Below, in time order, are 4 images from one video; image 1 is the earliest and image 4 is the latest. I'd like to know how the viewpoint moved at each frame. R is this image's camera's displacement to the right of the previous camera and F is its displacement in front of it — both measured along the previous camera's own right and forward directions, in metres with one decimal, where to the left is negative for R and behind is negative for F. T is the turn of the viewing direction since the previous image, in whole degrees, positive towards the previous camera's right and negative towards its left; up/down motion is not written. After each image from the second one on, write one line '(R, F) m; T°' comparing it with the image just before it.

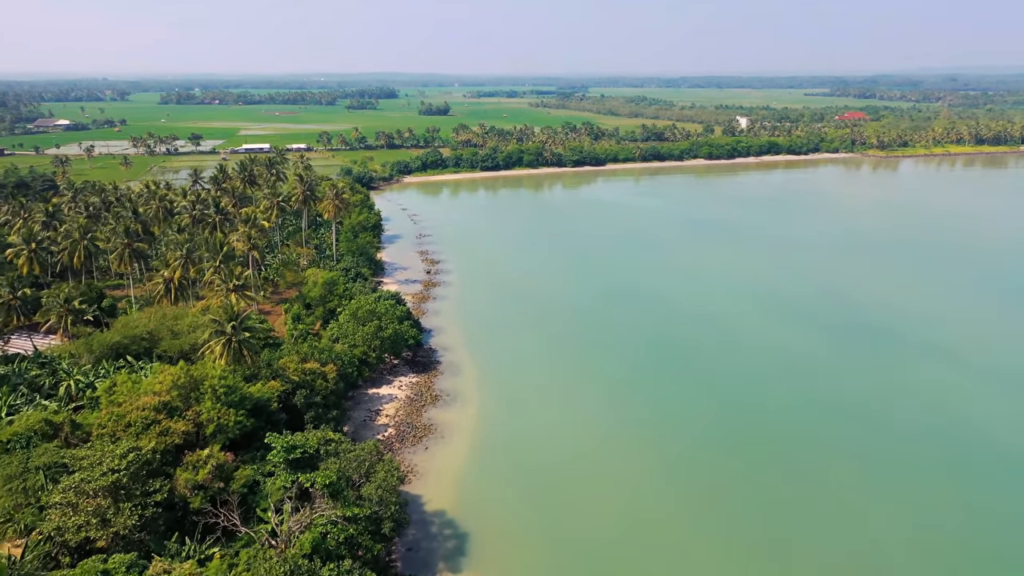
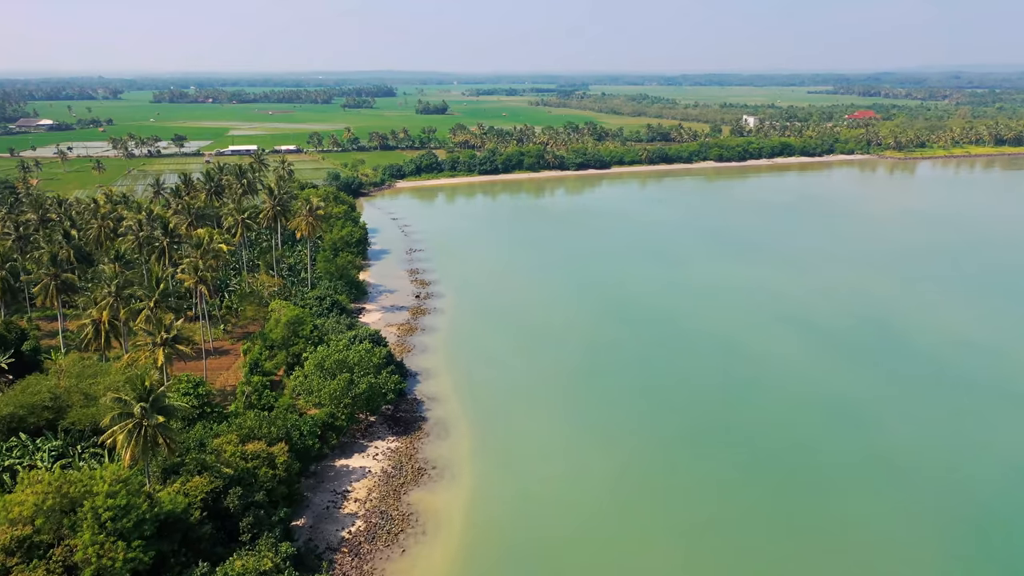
(-0.1, +8.3) m; 0°
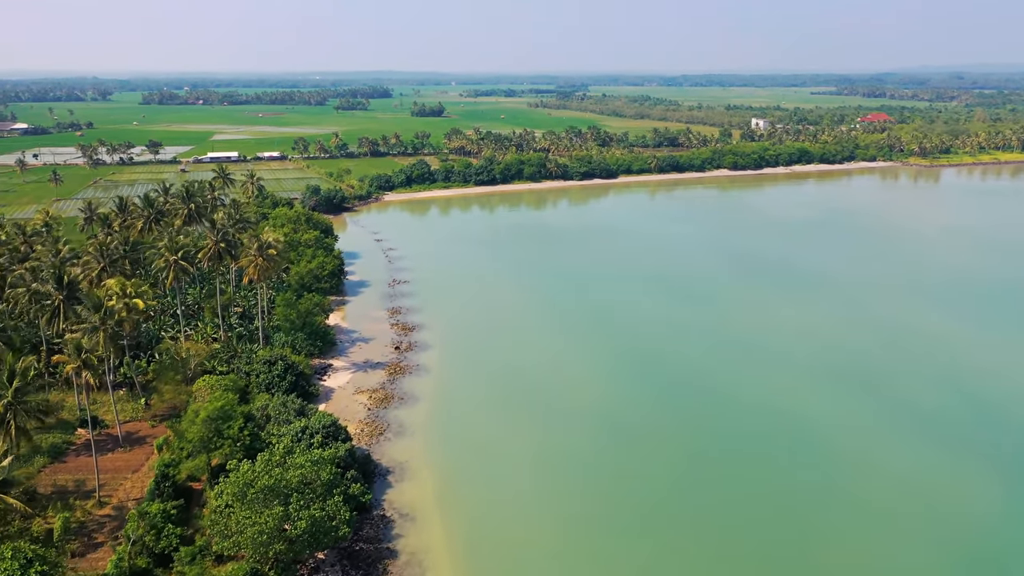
(-0.1, +11.0) m; 0°
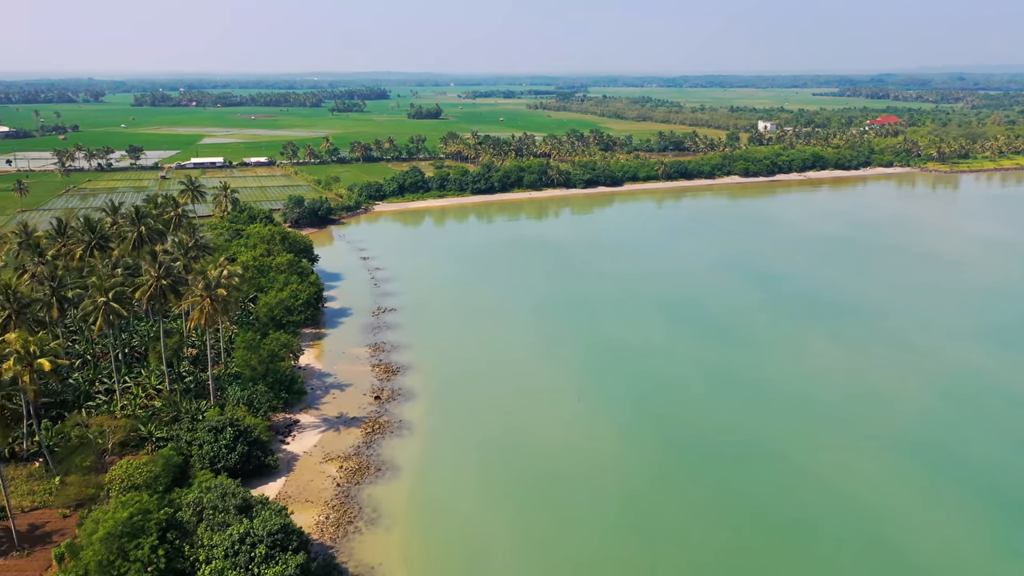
(-0.1, +7.6) m; 0°
